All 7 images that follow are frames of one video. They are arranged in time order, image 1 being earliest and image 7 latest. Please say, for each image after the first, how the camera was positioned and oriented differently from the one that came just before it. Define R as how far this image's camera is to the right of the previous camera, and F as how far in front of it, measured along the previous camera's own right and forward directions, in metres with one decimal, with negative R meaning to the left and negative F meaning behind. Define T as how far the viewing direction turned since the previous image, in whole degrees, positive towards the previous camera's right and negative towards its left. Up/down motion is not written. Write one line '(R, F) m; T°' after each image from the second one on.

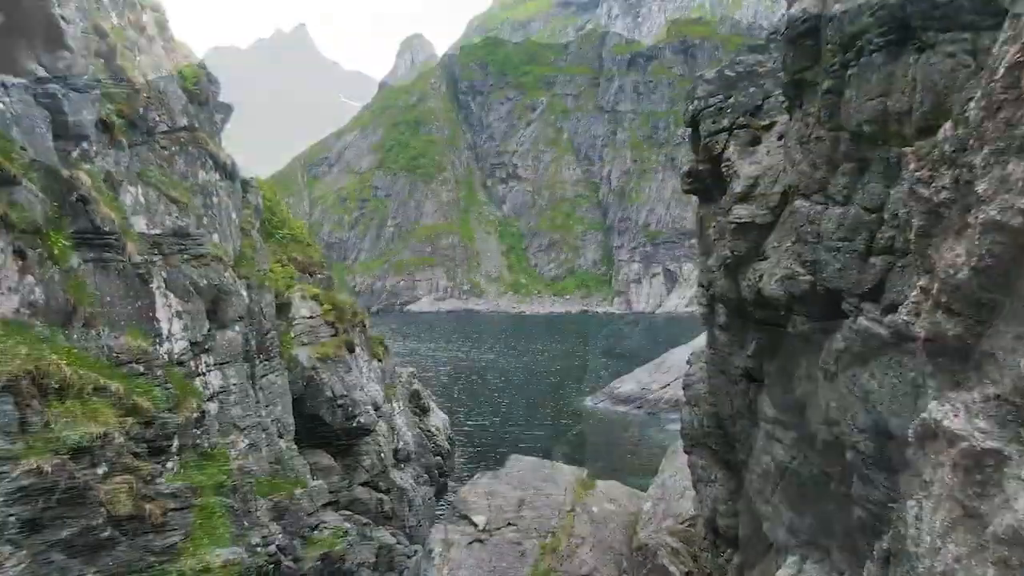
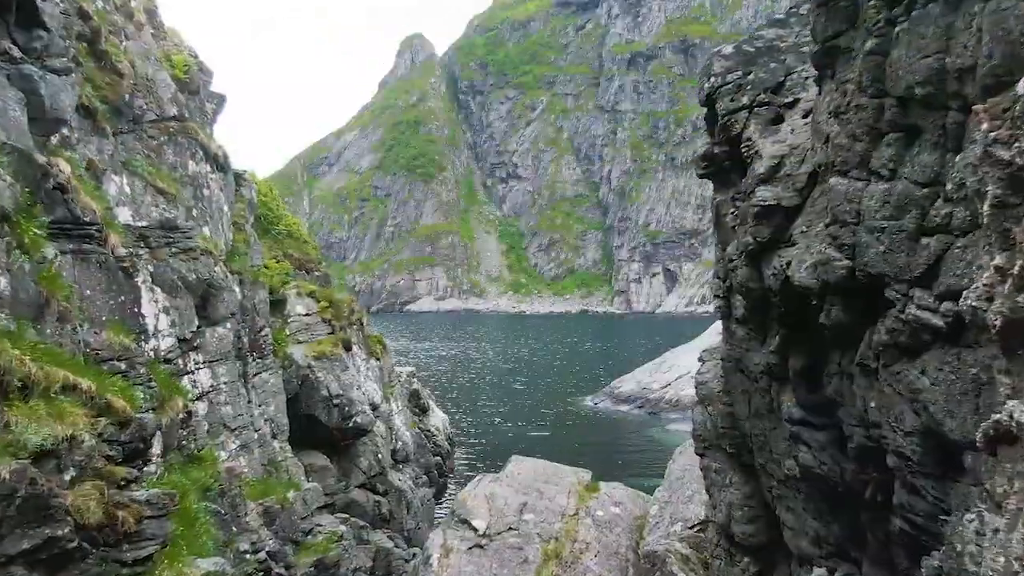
(0.0, +0.8) m; 0°
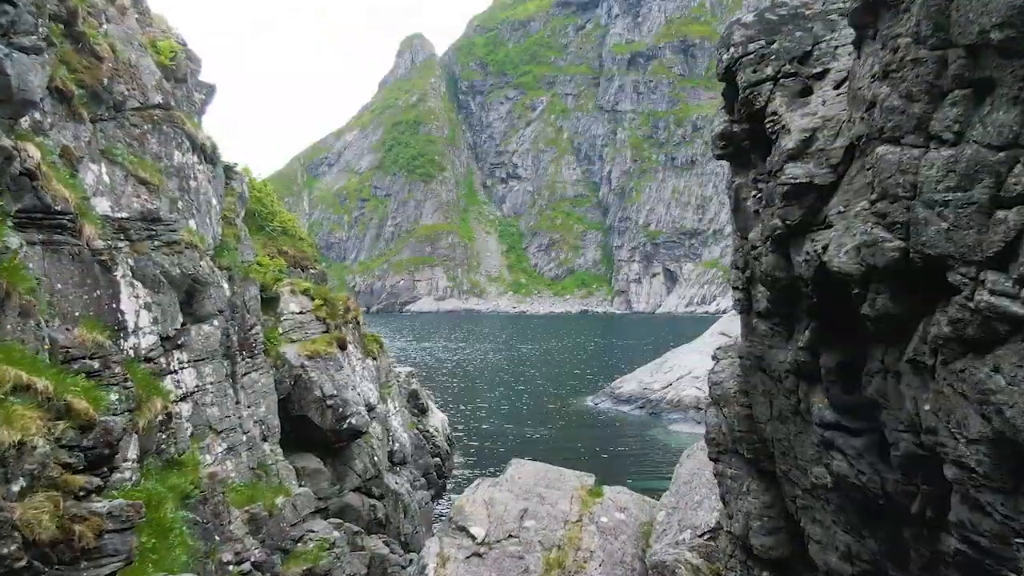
(0.0, +1.0) m; 0°
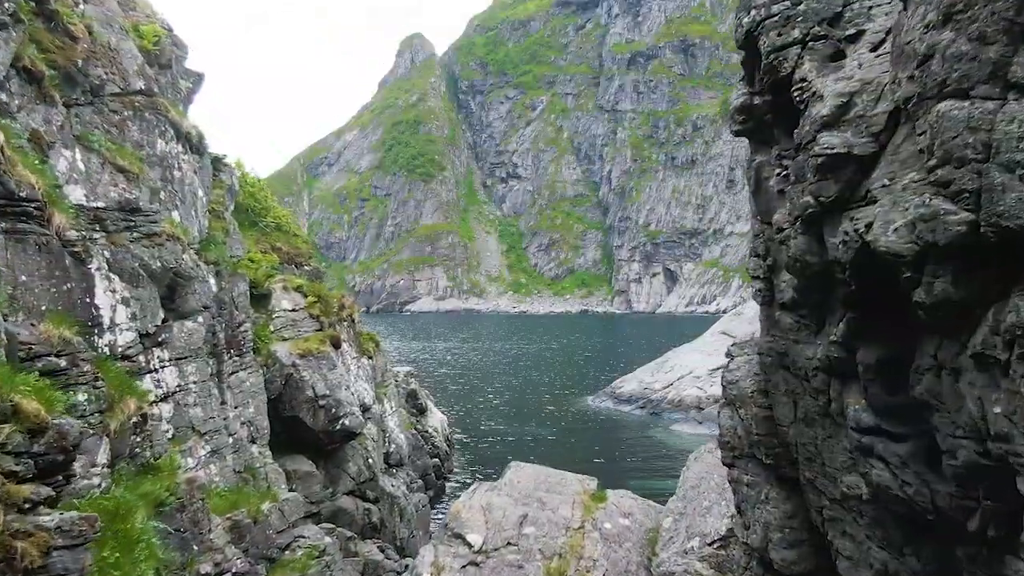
(0.0, +1.0) m; 0°
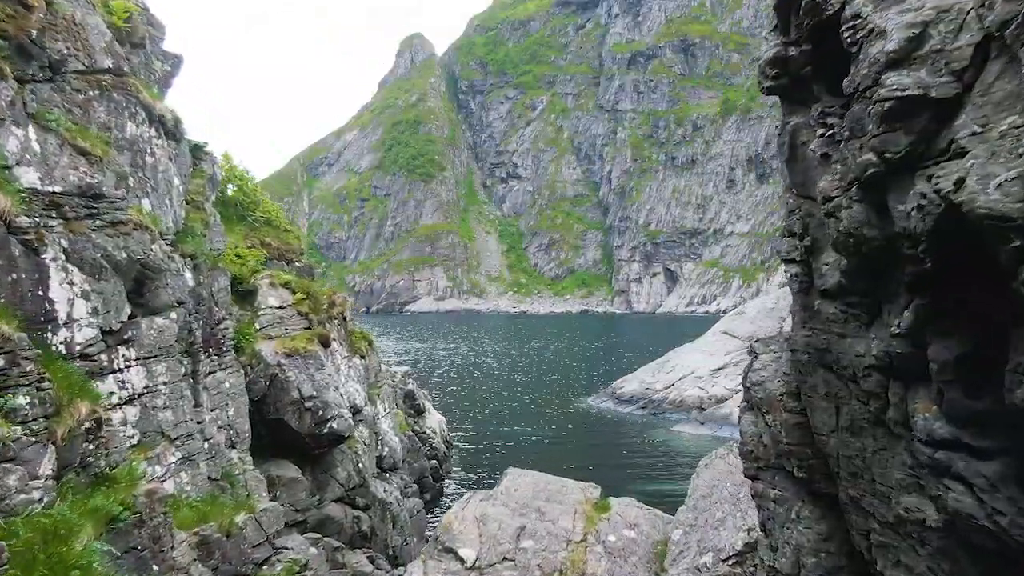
(+0.1, +1.5) m; 0°
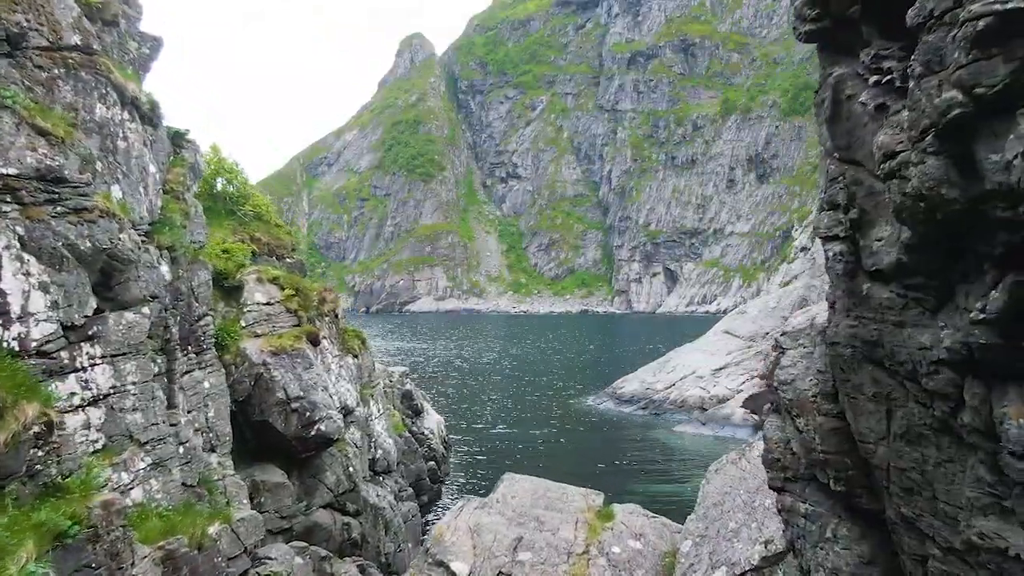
(+0.1, +1.3) m; 0°
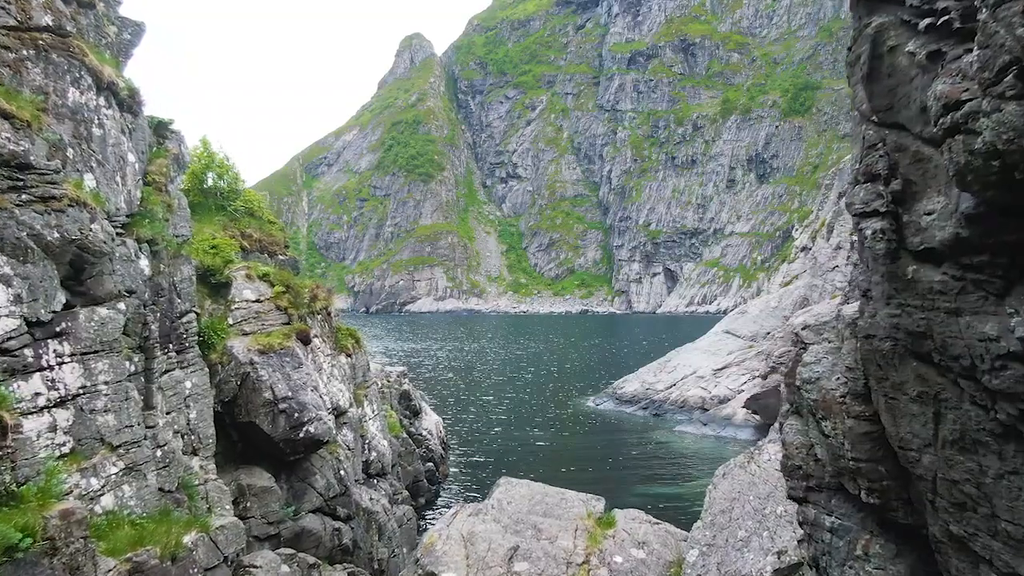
(+0.1, +1.0) m; 0°
